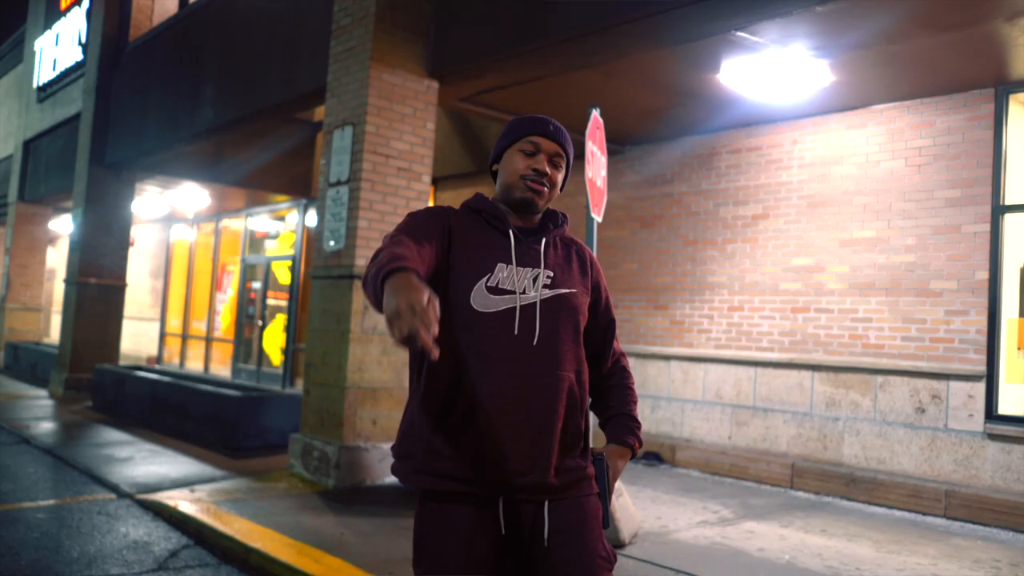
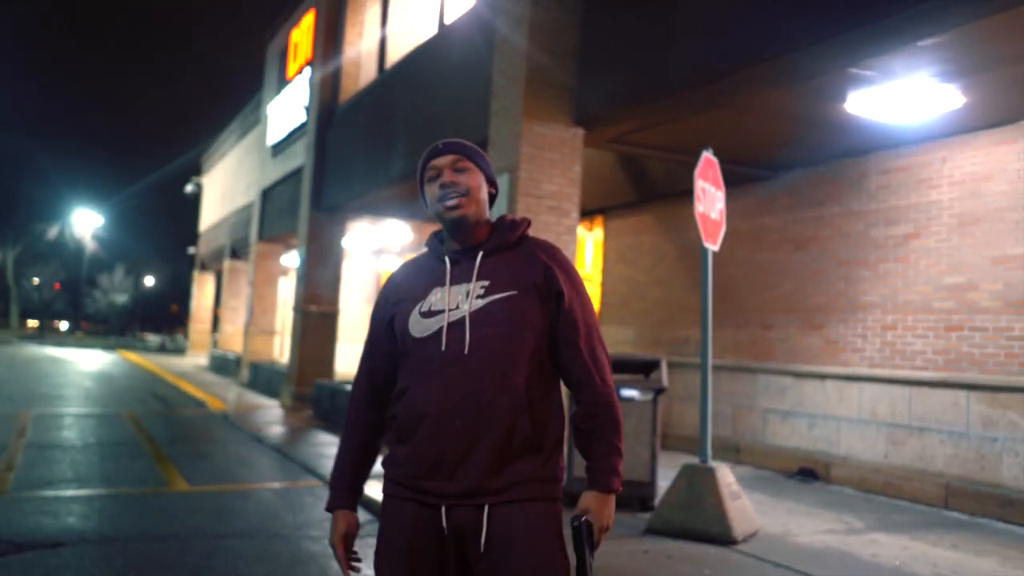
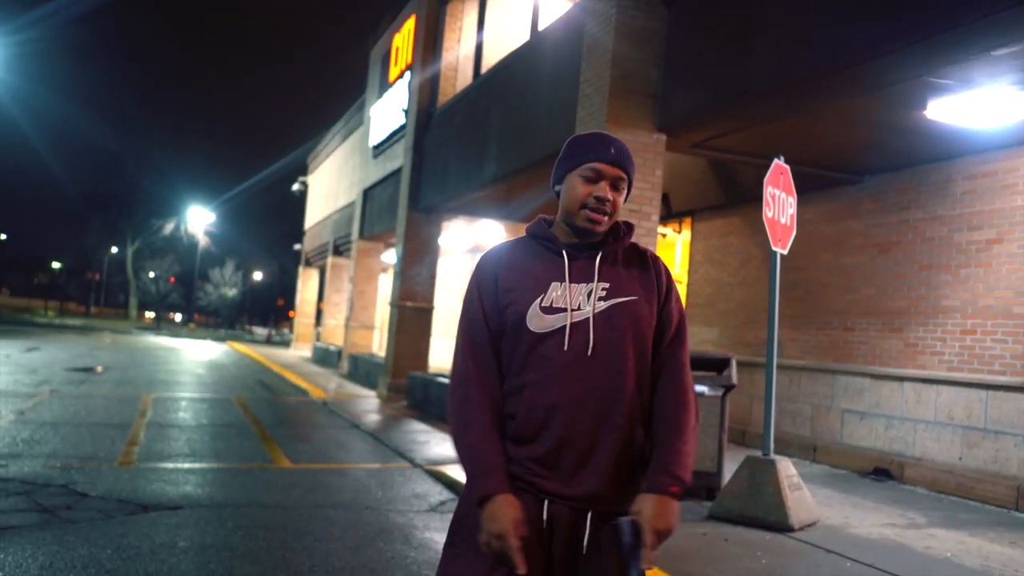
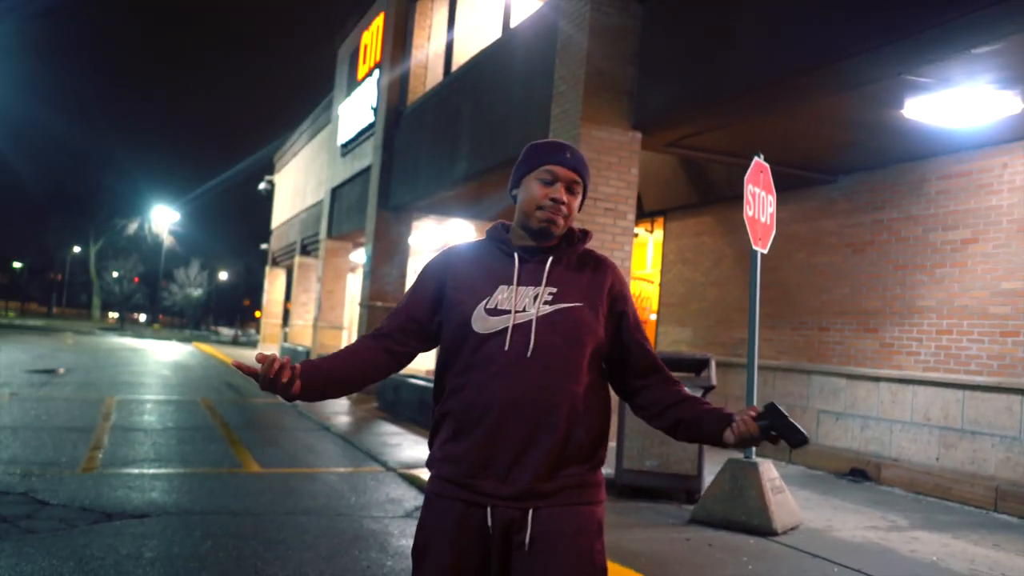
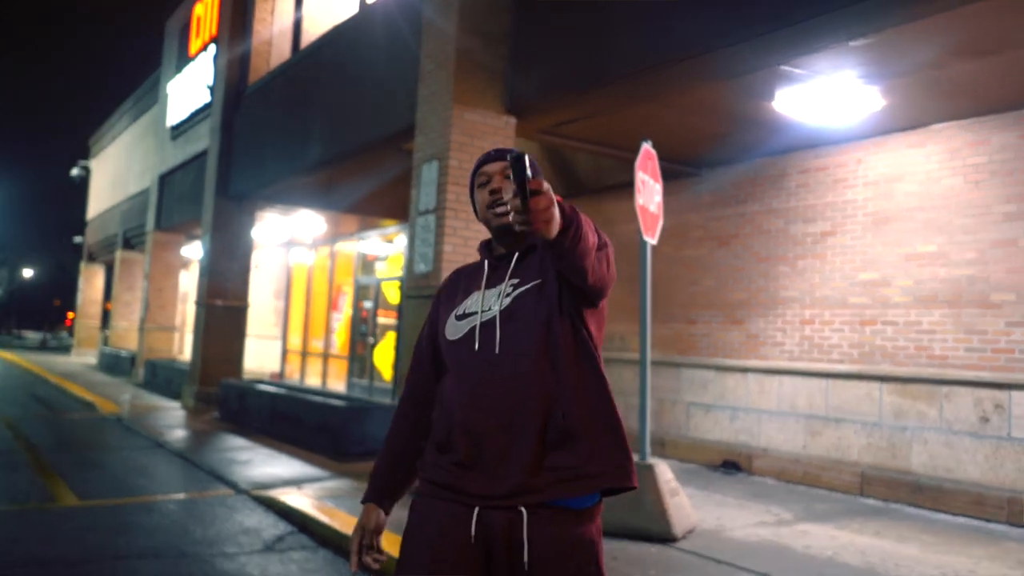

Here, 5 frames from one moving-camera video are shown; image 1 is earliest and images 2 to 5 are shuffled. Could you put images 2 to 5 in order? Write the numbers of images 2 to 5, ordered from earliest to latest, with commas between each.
5, 2, 4, 3
